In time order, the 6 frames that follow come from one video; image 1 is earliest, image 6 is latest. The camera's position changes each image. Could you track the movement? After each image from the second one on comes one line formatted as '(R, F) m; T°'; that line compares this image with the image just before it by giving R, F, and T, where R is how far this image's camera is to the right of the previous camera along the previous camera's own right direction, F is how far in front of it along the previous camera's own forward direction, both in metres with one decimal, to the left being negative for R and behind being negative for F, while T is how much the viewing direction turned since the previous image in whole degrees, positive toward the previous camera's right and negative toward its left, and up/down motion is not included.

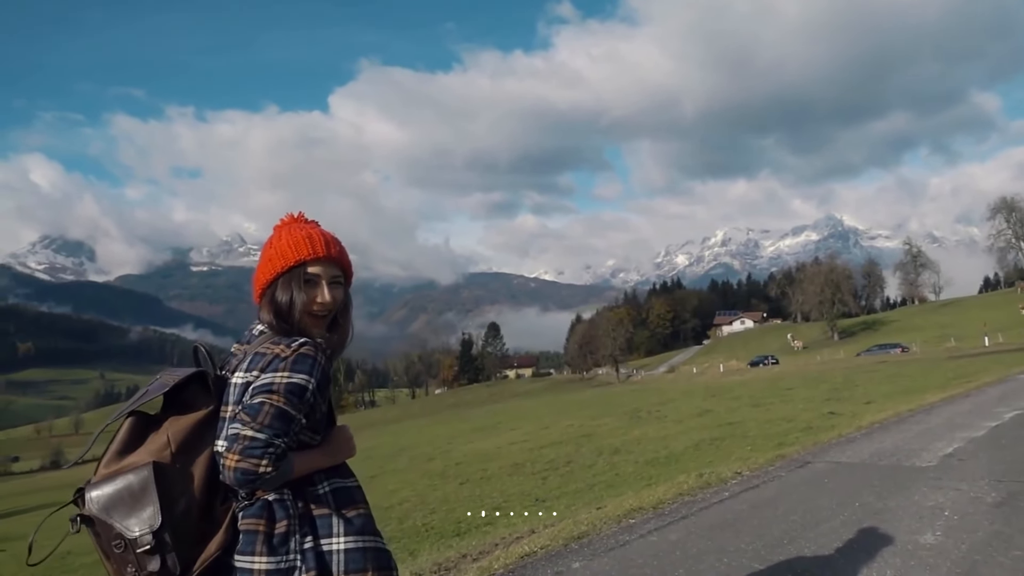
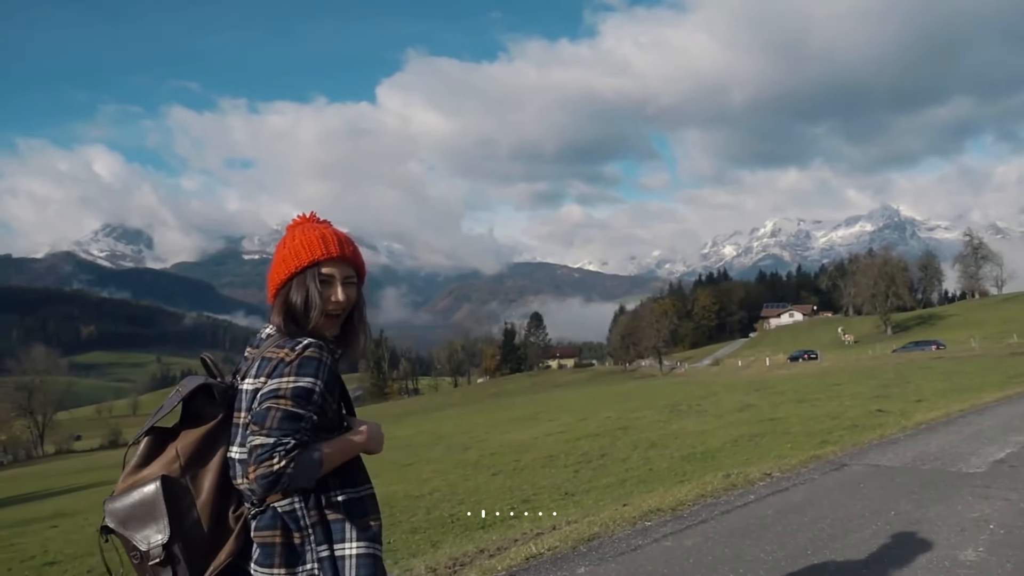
(+0.3, +0.5) m; -3°
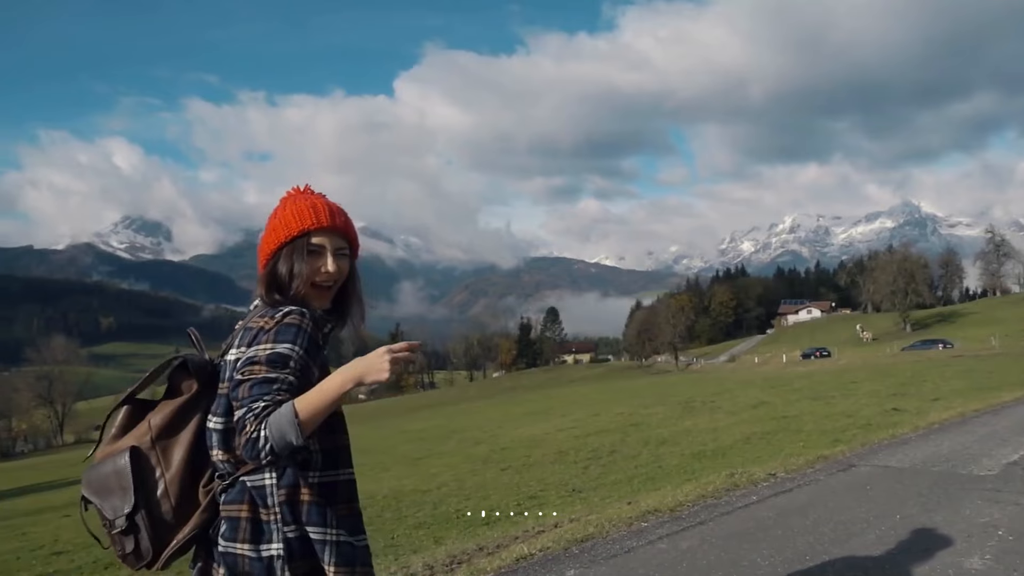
(+0.2, +0.2) m; -1°
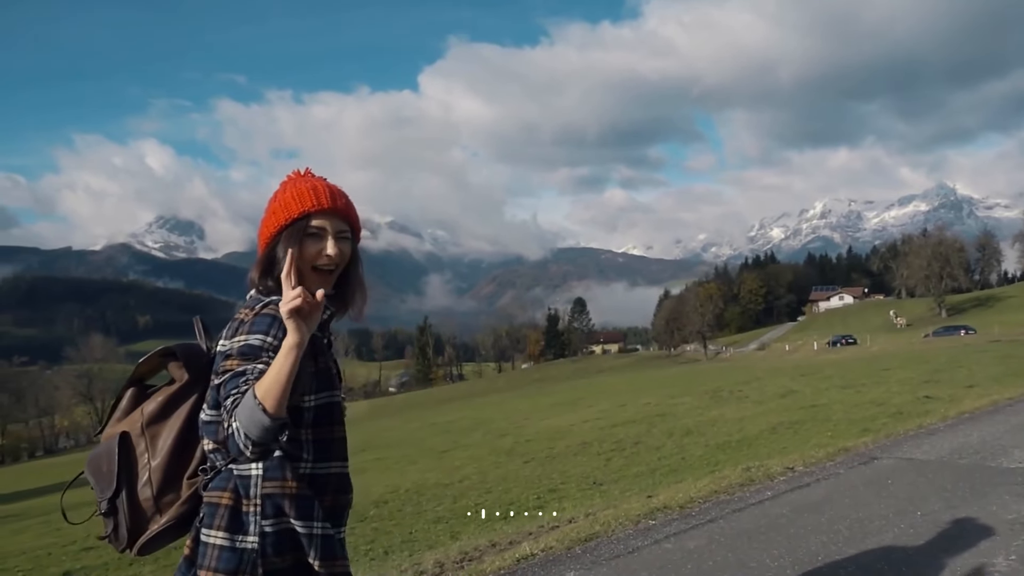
(+0.3, +0.3) m; -2°
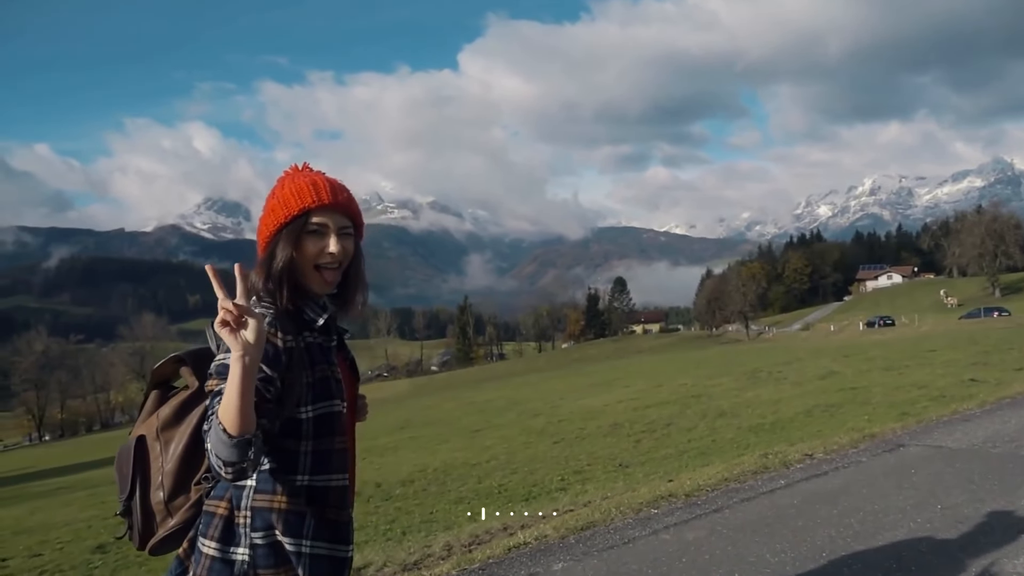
(+0.4, +0.3) m; -3°
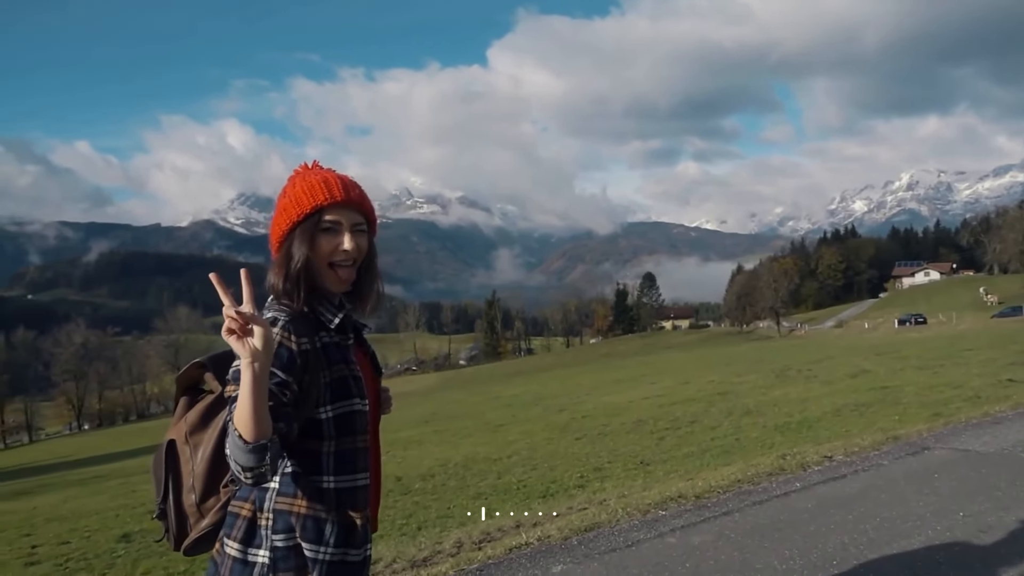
(+0.2, +0.2) m; -2°
